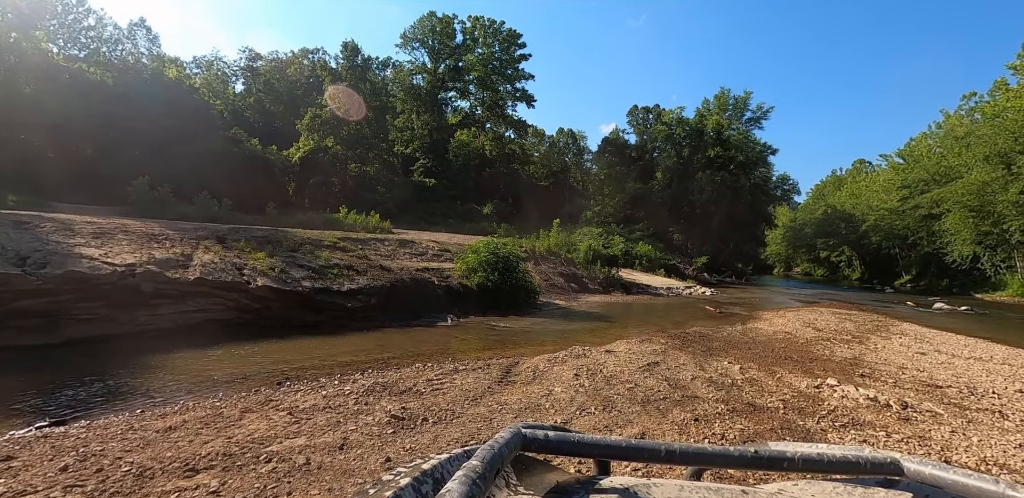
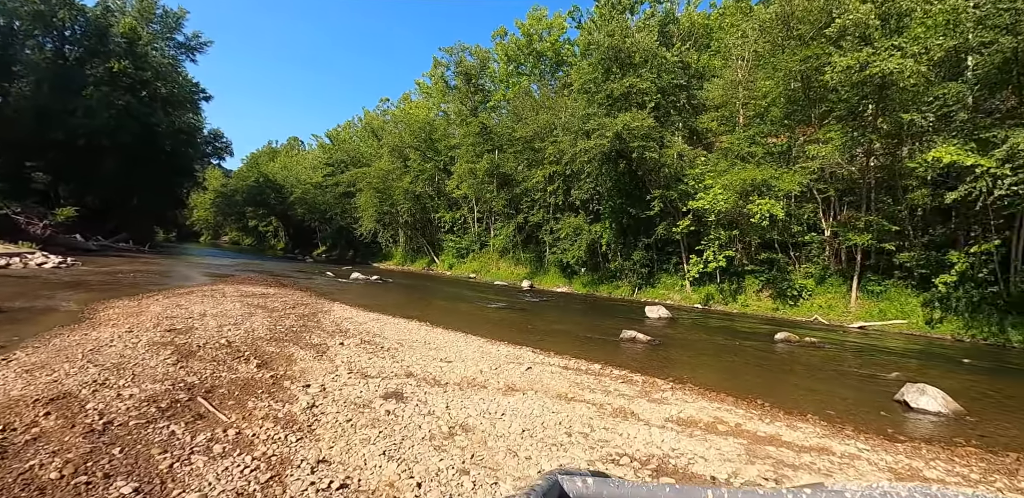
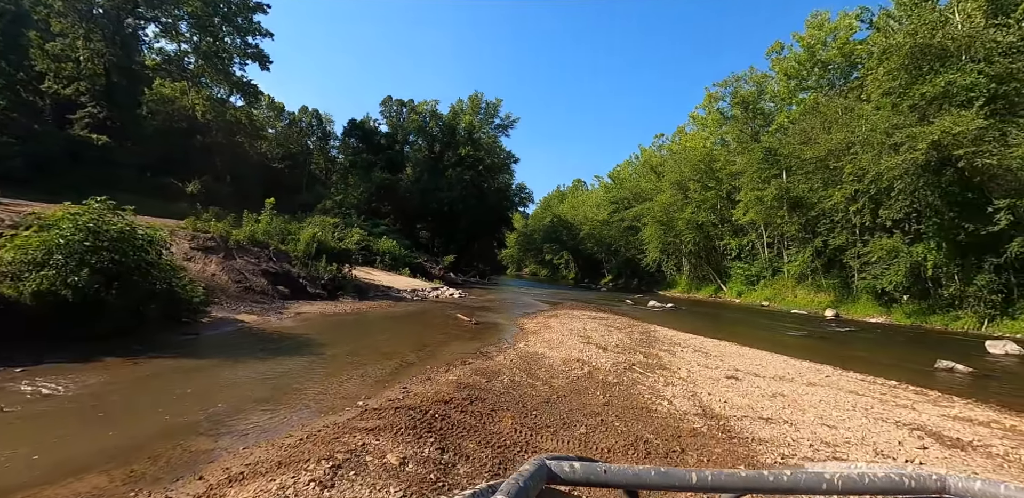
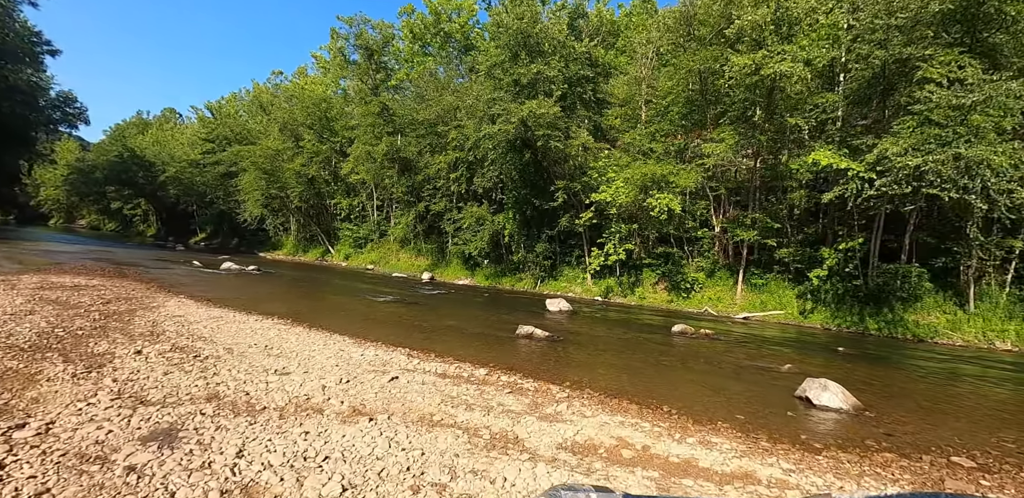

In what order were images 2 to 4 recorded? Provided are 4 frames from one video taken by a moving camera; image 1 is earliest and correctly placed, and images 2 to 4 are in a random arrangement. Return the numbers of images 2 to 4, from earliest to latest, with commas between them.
3, 2, 4
